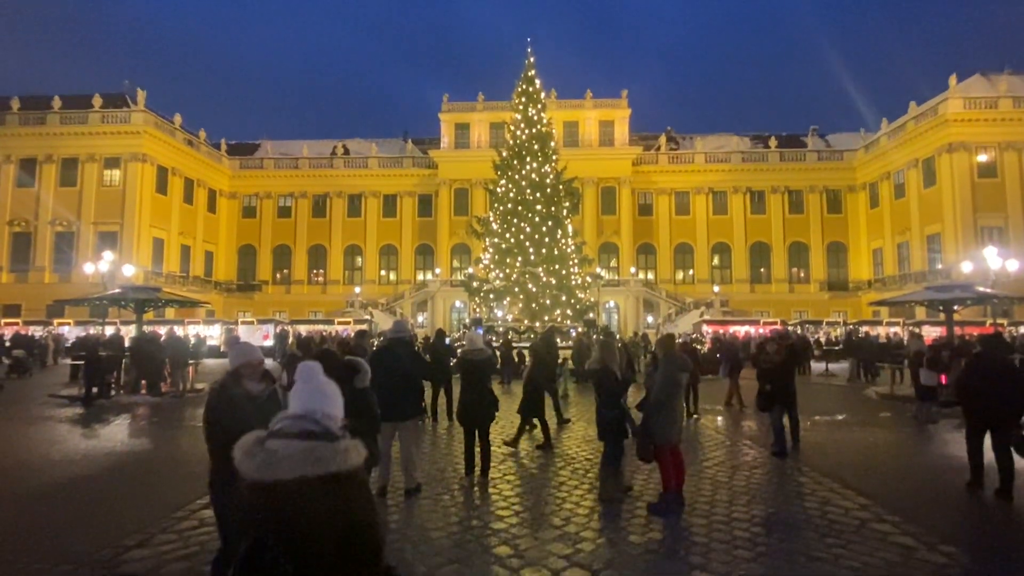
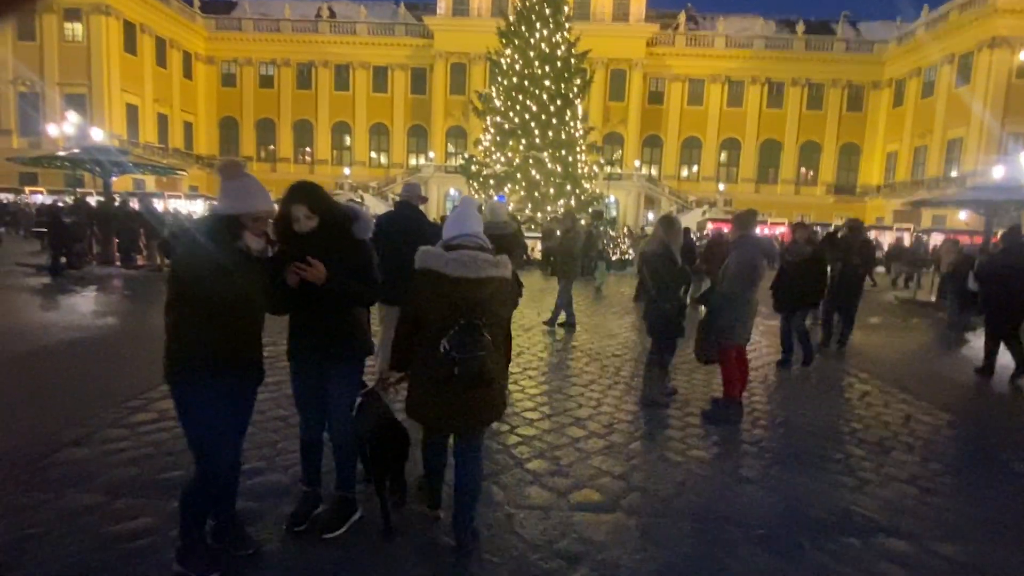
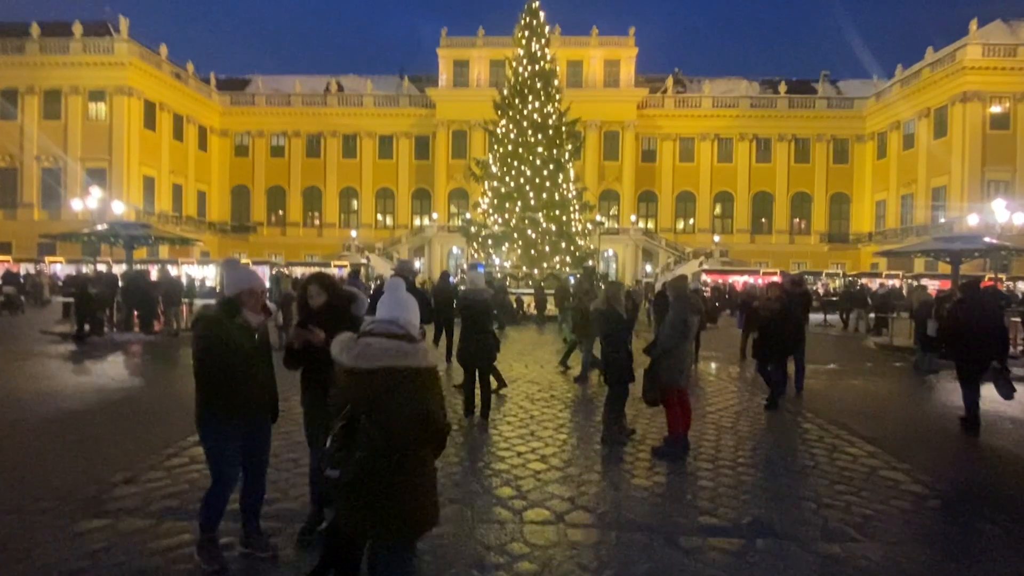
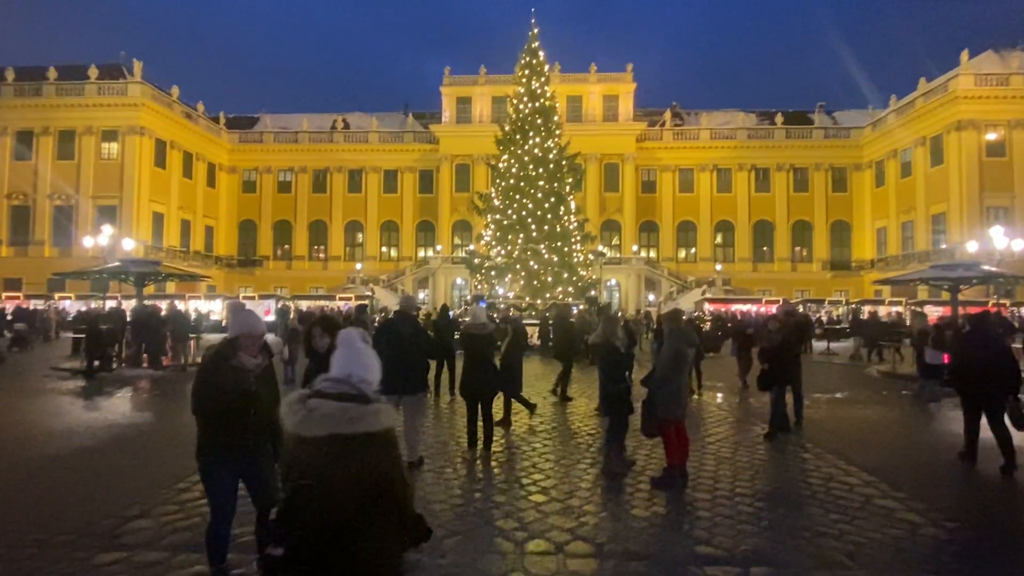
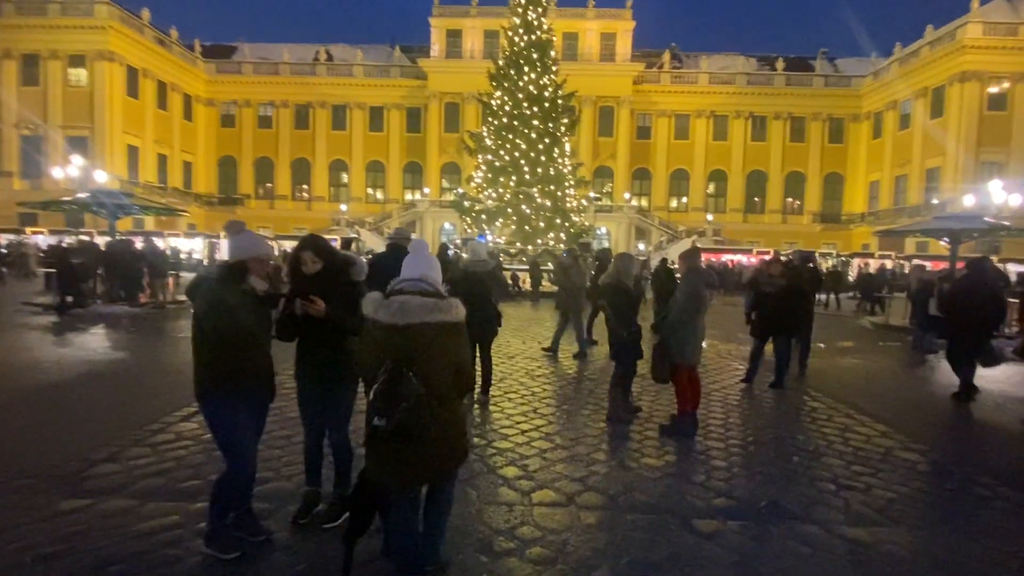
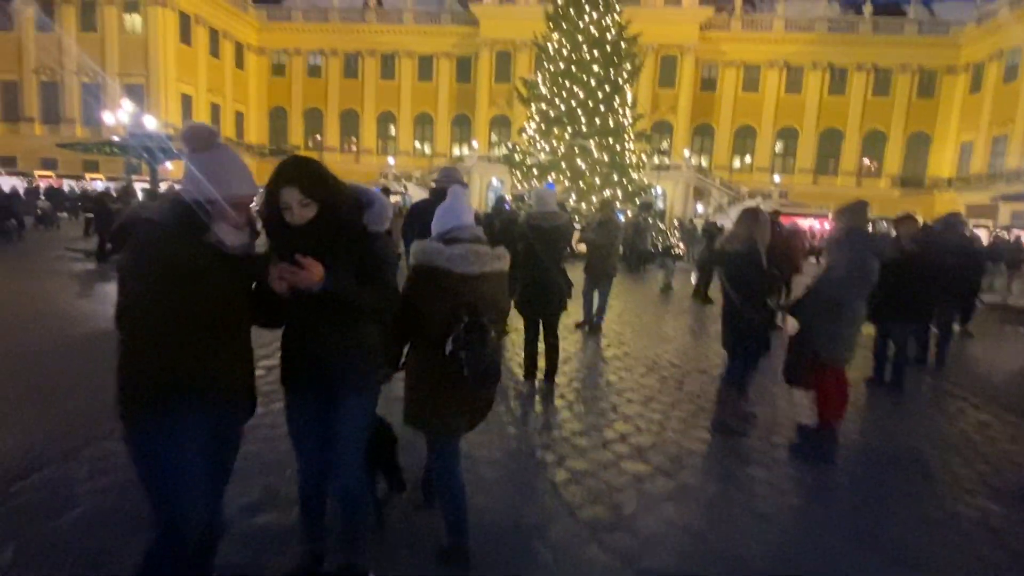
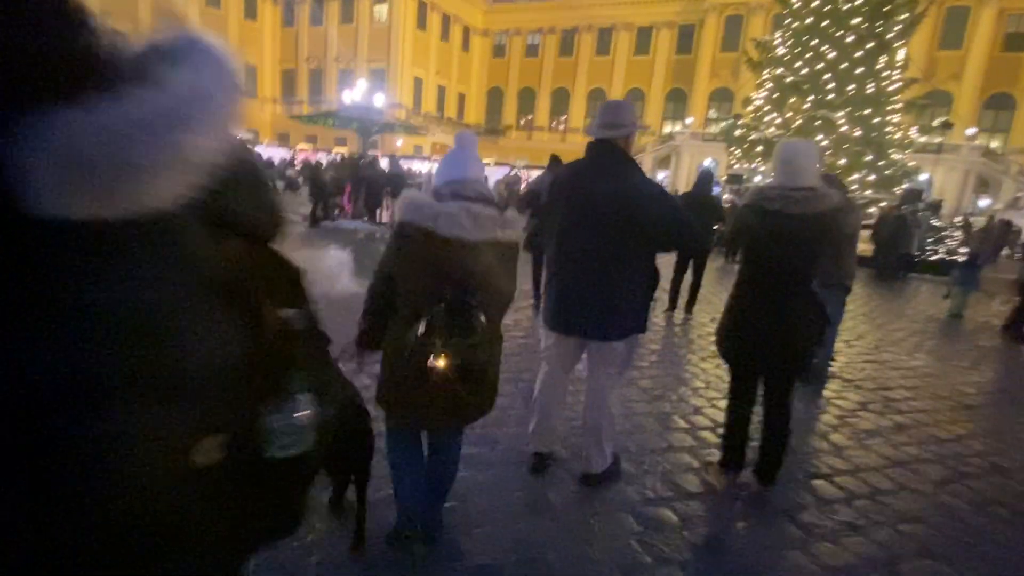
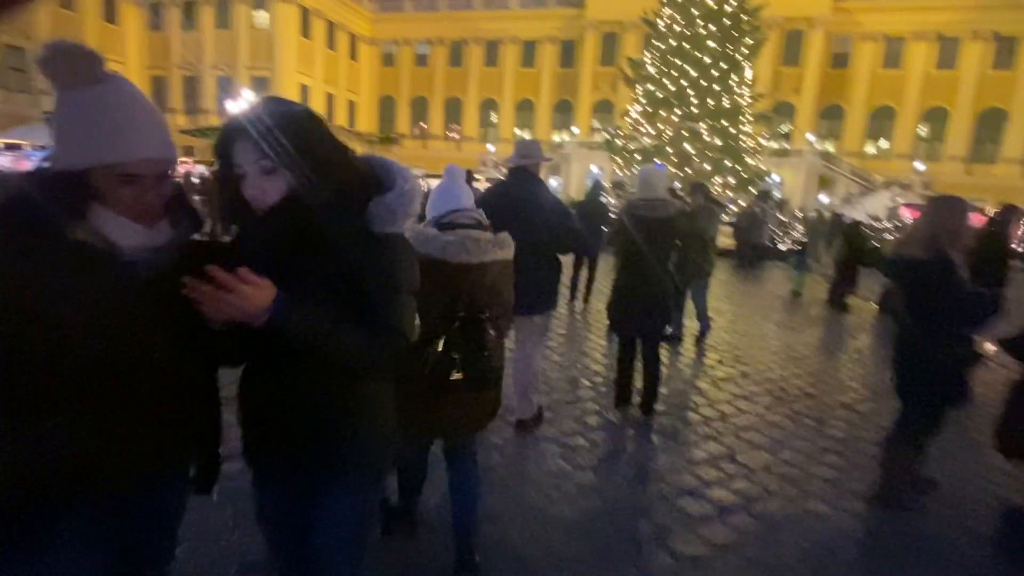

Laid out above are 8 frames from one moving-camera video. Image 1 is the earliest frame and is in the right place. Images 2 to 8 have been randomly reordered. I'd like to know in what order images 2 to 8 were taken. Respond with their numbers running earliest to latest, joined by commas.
4, 3, 5, 2, 6, 8, 7
